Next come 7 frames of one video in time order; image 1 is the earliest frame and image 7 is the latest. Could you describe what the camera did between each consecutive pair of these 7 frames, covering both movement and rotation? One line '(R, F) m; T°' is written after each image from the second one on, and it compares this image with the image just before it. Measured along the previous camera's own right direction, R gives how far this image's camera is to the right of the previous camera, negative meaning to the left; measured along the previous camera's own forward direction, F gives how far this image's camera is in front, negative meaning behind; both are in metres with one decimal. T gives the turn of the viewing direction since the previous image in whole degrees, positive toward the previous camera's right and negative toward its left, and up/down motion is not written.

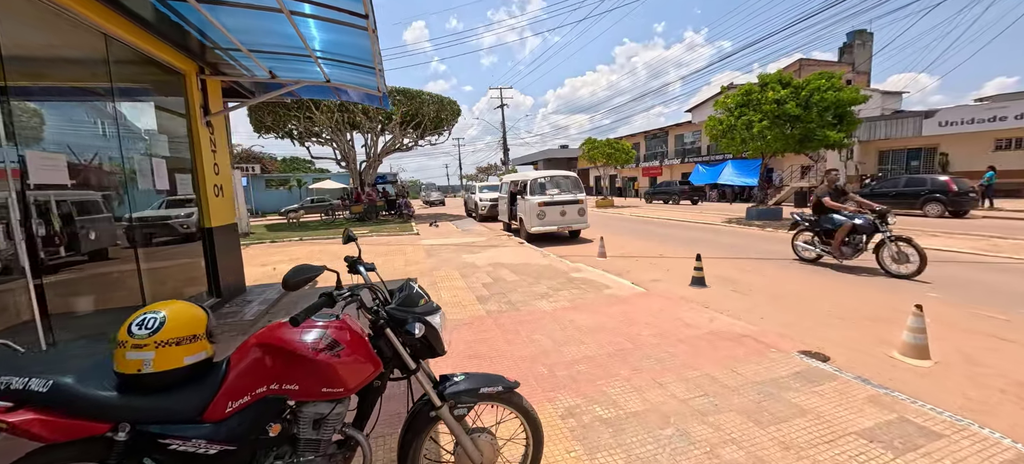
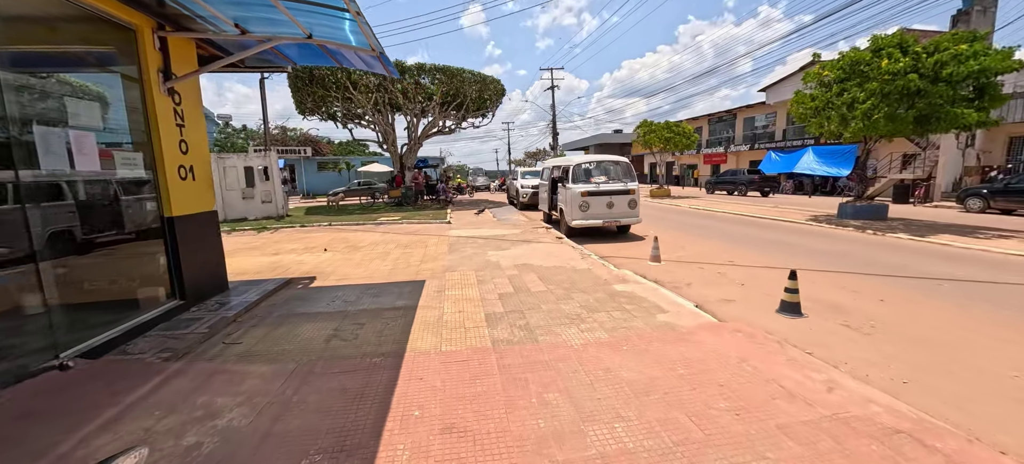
(+0.3, +1.5) m; -7°
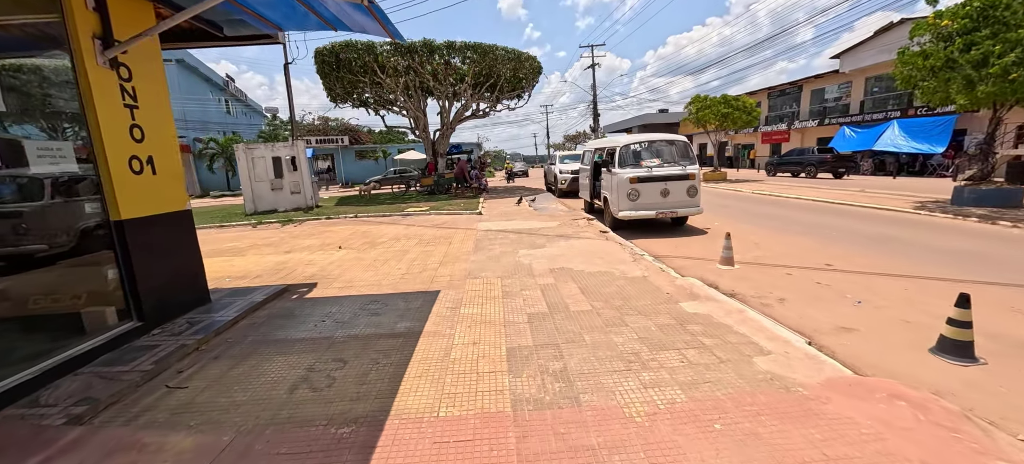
(+0.1, +1.3) m; -6°
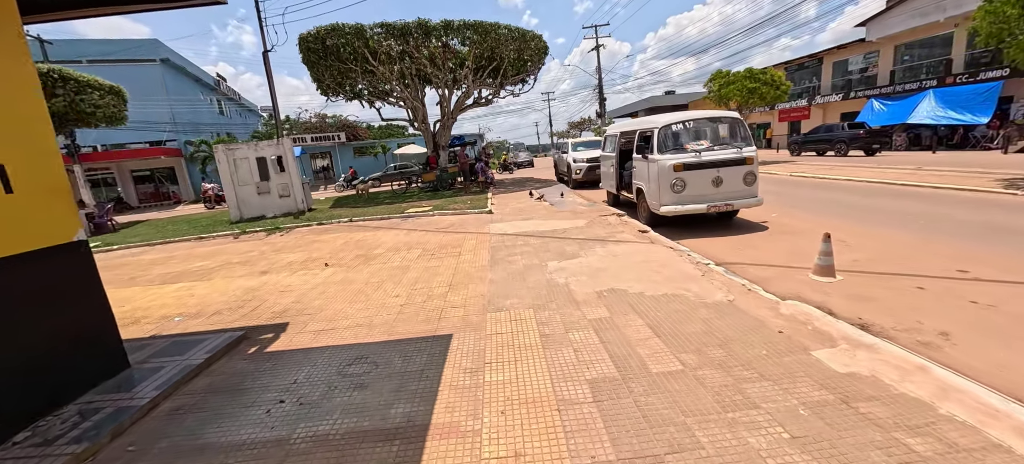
(-0.3, +1.5) m; -1°
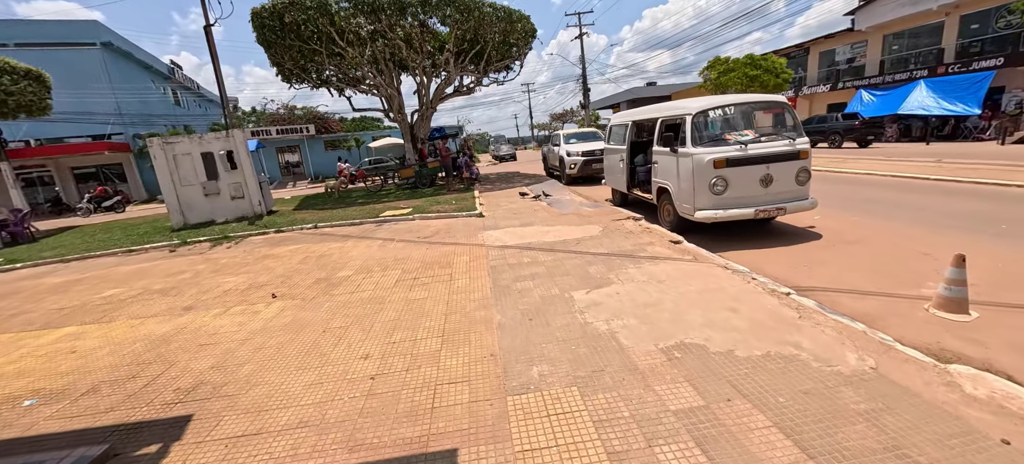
(-0.3, +1.5) m; +3°
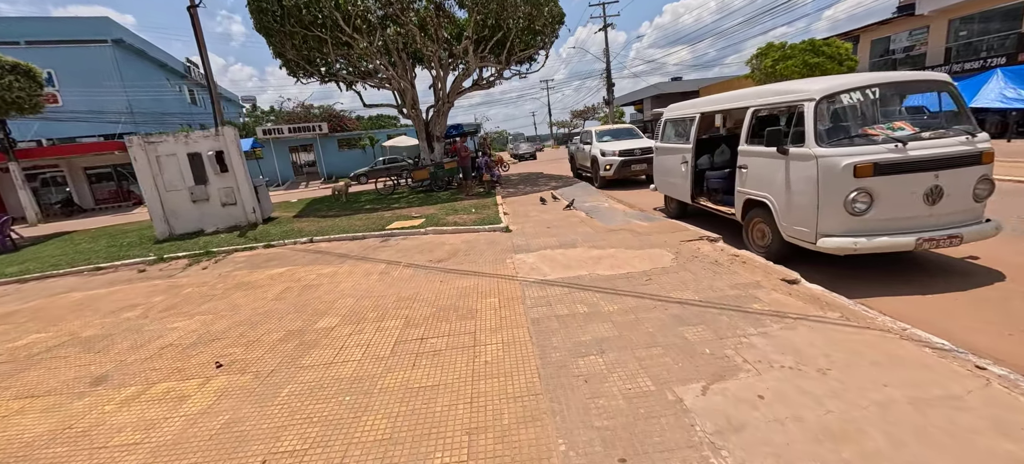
(-0.3, +1.7) m; -2°
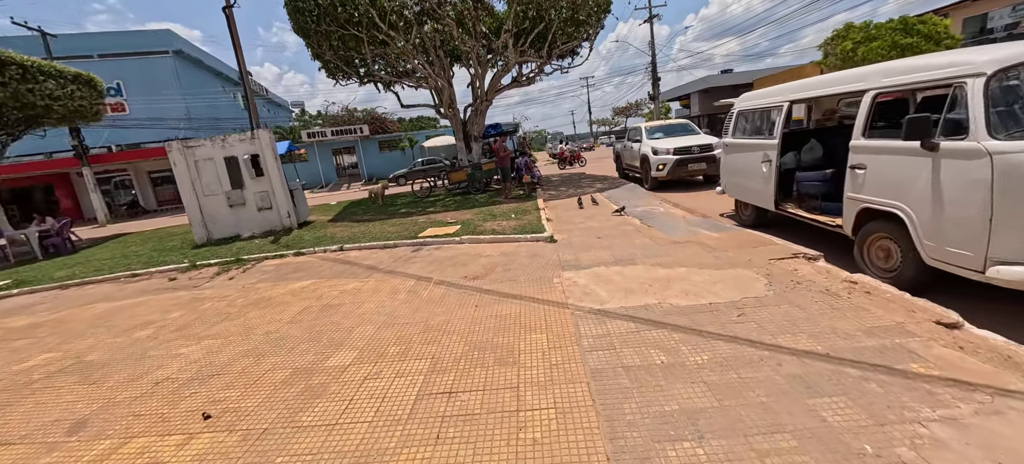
(-0.1, +0.9) m; -5°
